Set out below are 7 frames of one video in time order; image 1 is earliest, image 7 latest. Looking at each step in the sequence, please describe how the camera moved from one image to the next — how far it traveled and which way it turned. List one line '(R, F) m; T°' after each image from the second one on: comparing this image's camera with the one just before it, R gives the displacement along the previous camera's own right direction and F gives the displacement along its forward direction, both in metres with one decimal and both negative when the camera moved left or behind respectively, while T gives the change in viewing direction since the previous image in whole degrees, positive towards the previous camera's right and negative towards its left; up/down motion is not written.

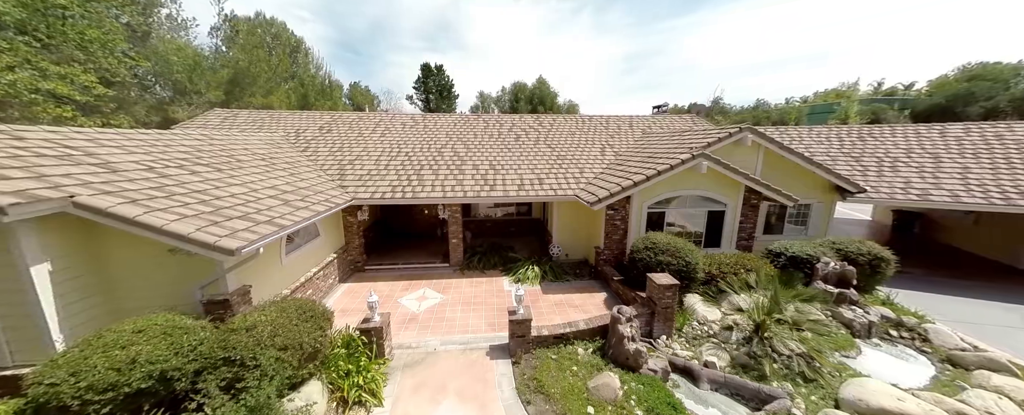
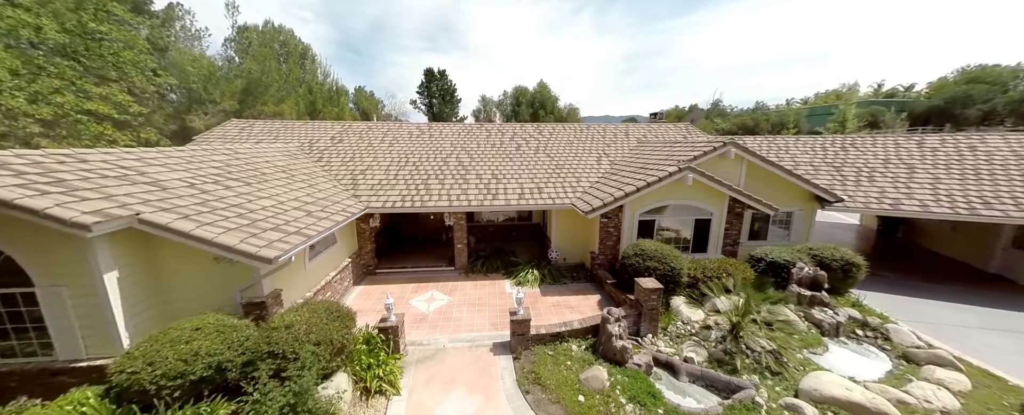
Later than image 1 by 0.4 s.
(0.0, -0.7) m; 0°
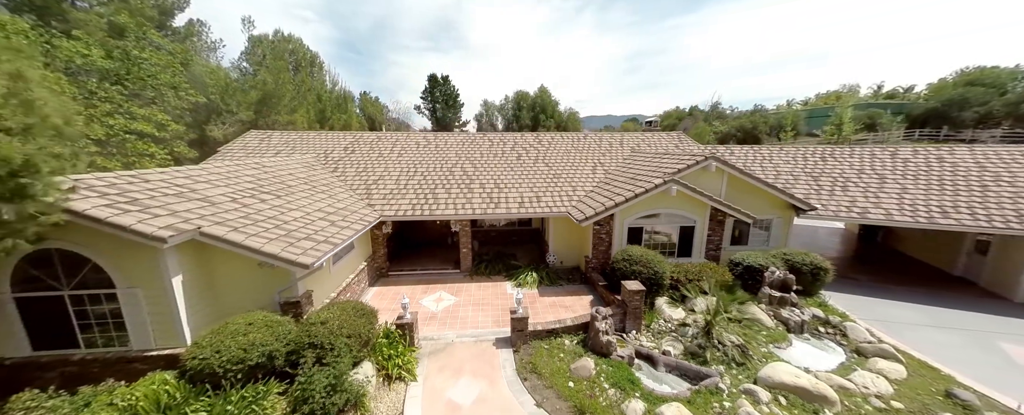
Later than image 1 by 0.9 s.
(0.0, -1.0) m; 0°
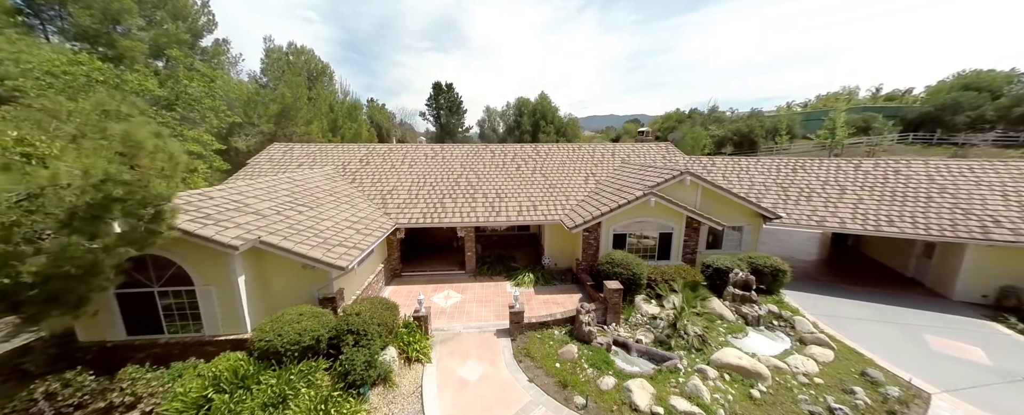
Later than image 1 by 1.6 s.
(+0.1, -1.5) m; 0°
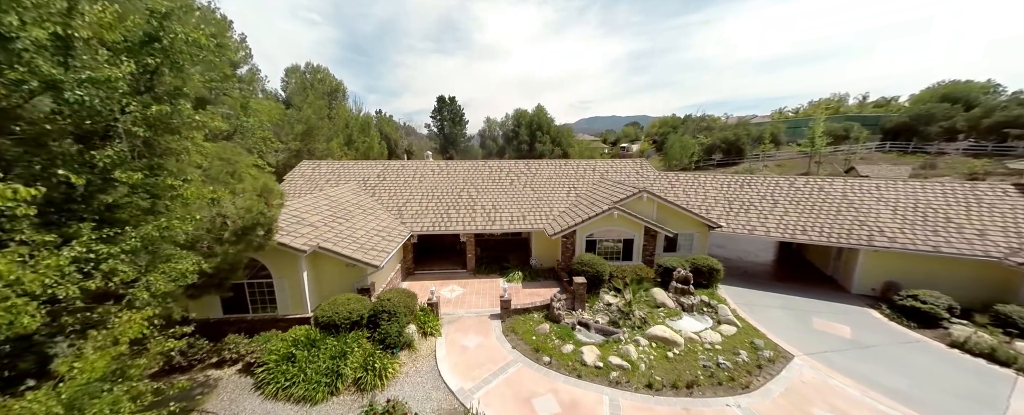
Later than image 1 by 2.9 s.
(+0.5, -3.0) m; 0°
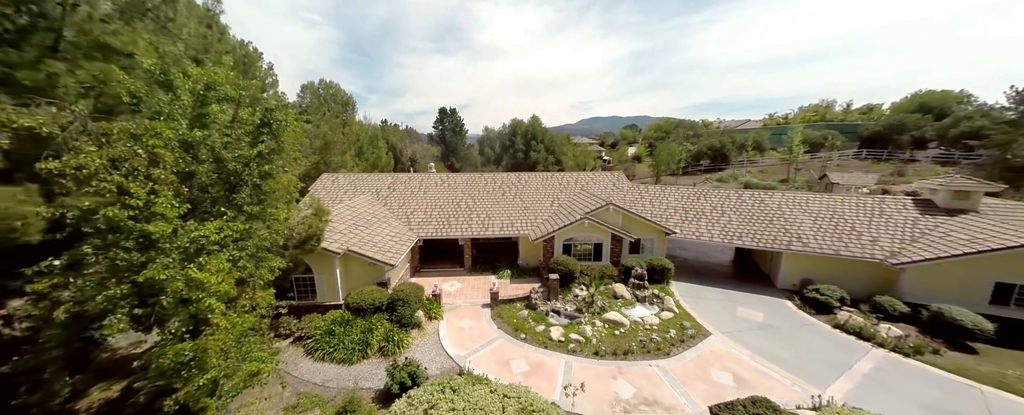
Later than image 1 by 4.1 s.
(+0.7, -3.2) m; 0°
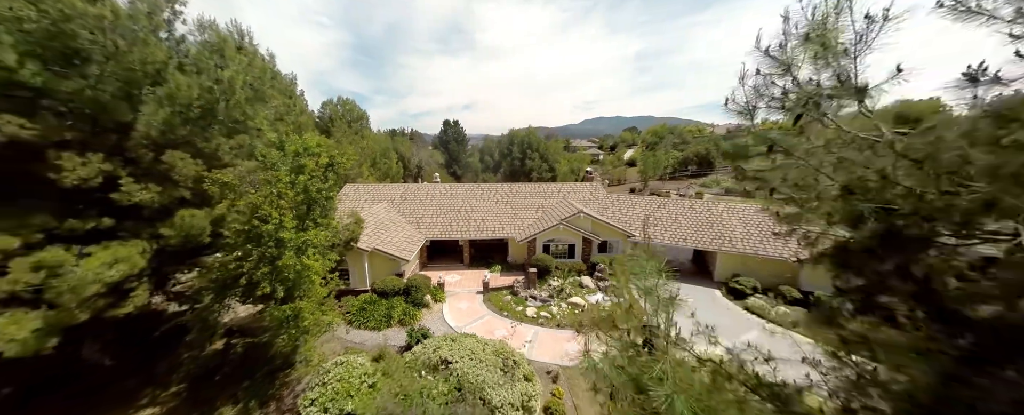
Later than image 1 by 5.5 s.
(+1.0, -4.4) m; -1°
